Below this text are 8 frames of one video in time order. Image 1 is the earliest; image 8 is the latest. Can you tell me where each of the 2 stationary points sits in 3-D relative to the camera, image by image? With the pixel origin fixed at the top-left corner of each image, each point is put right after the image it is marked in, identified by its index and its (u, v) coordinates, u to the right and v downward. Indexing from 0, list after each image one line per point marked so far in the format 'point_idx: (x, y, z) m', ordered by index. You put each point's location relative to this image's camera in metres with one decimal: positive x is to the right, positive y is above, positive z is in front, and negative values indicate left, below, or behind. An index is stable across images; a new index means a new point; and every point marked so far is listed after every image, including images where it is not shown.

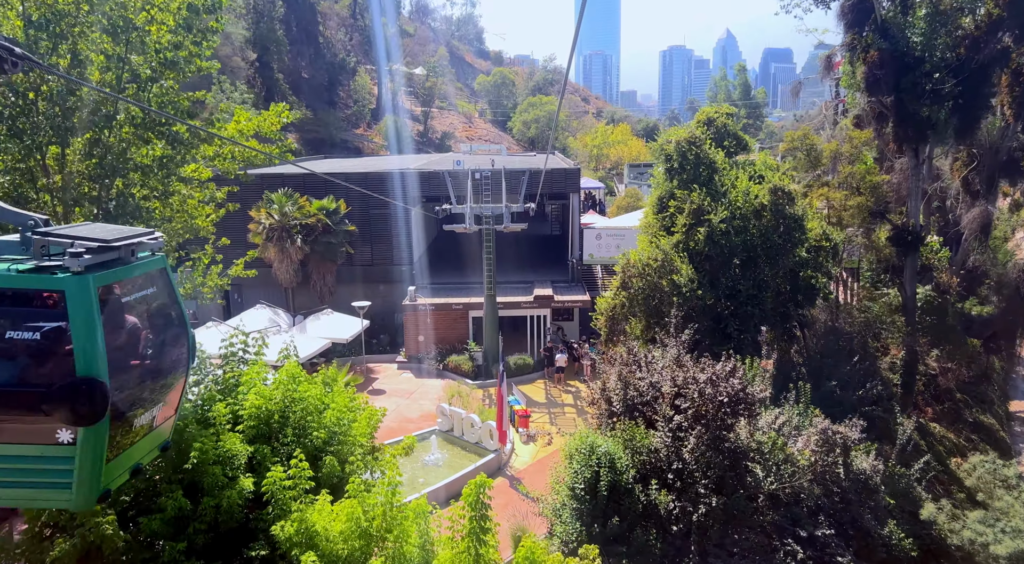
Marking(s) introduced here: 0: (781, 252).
0: (+7.0, +0.8, +17.4) m
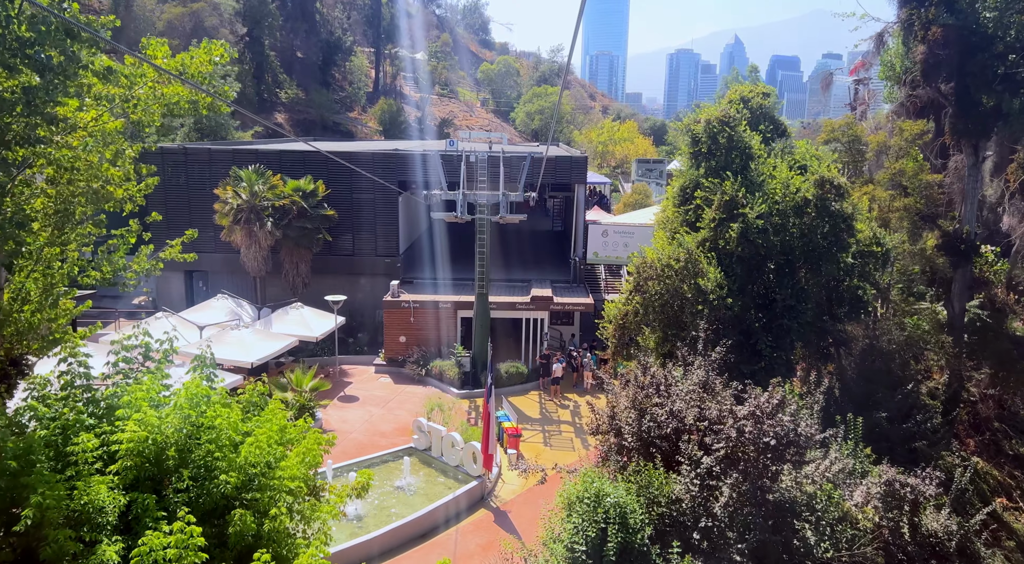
0: (+6.9, +0.5, +14.7) m
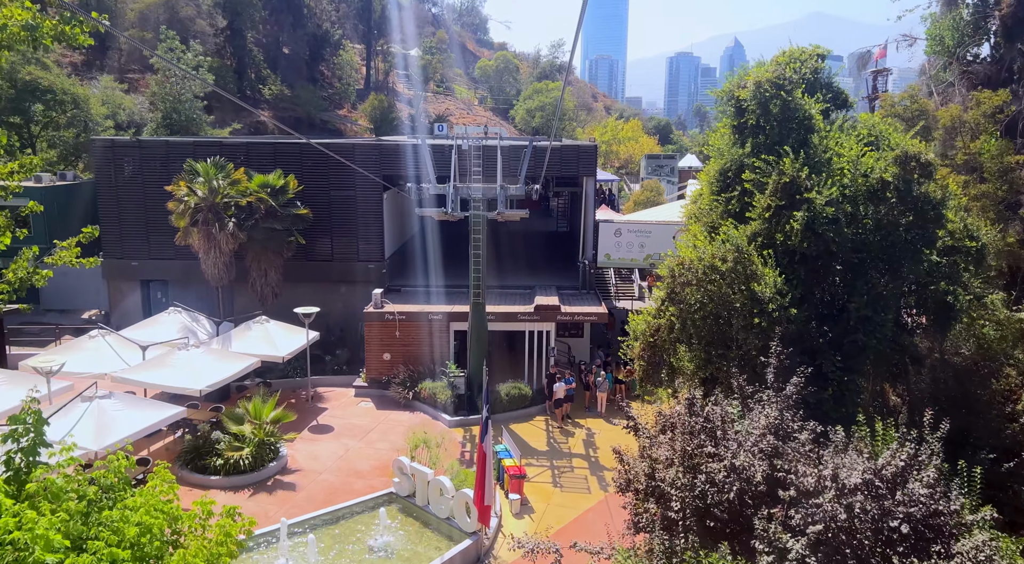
0: (+6.9, +0.5, +11.6) m
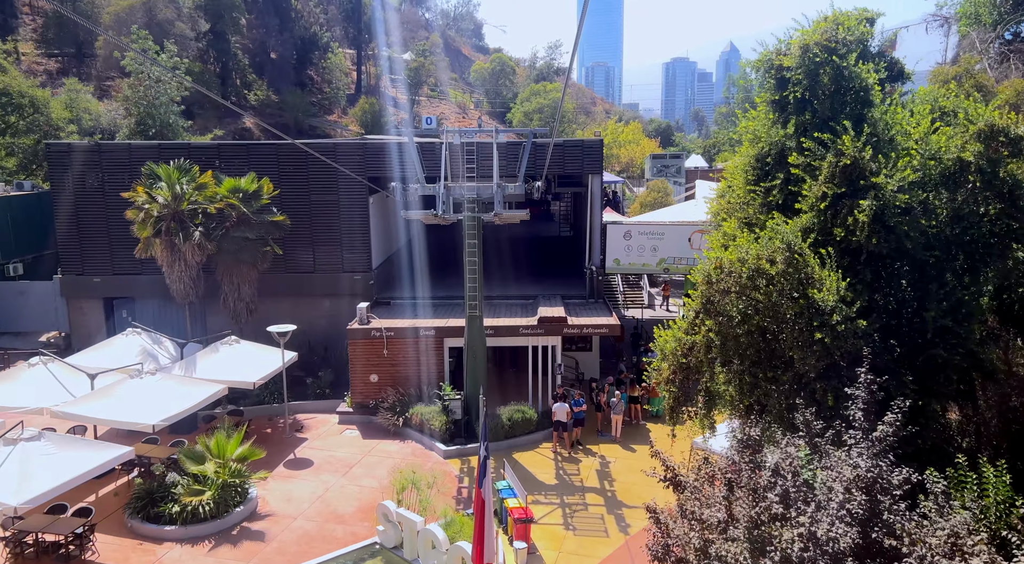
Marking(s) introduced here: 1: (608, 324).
0: (+6.9, +0.4, +9.5) m
1: (+2.6, -1.1, +17.8) m
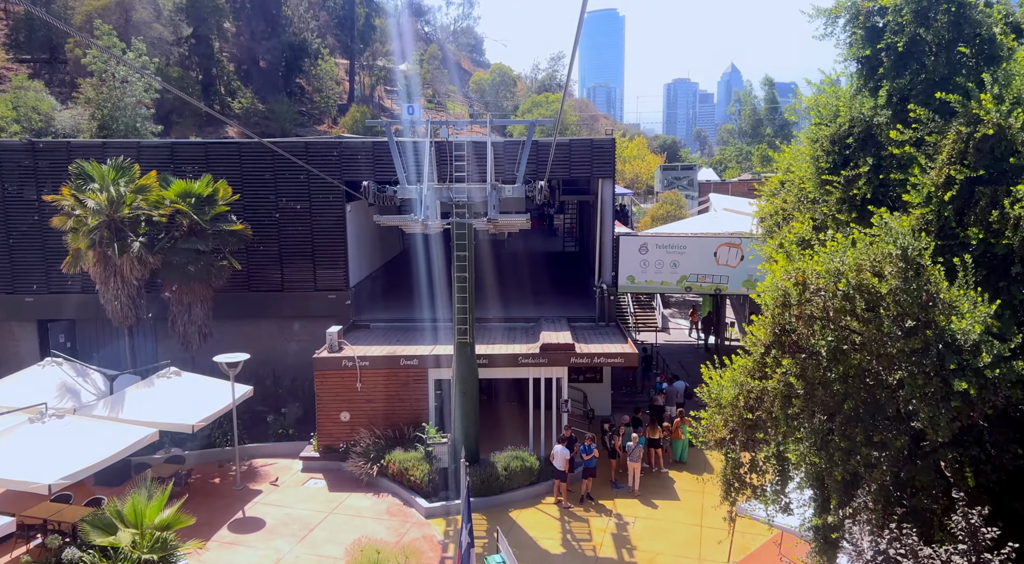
0: (+6.8, +0.2, +6.7) m
1: (+2.5, -1.6, +15.0) m
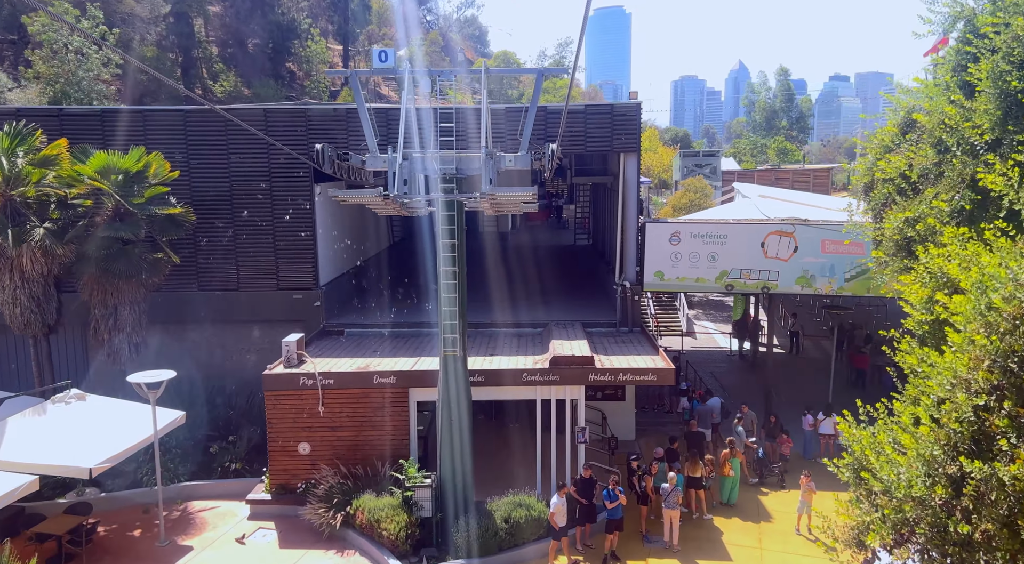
0: (+6.8, +0.3, +3.5) m
1: (+2.5, -1.5, +11.9) m
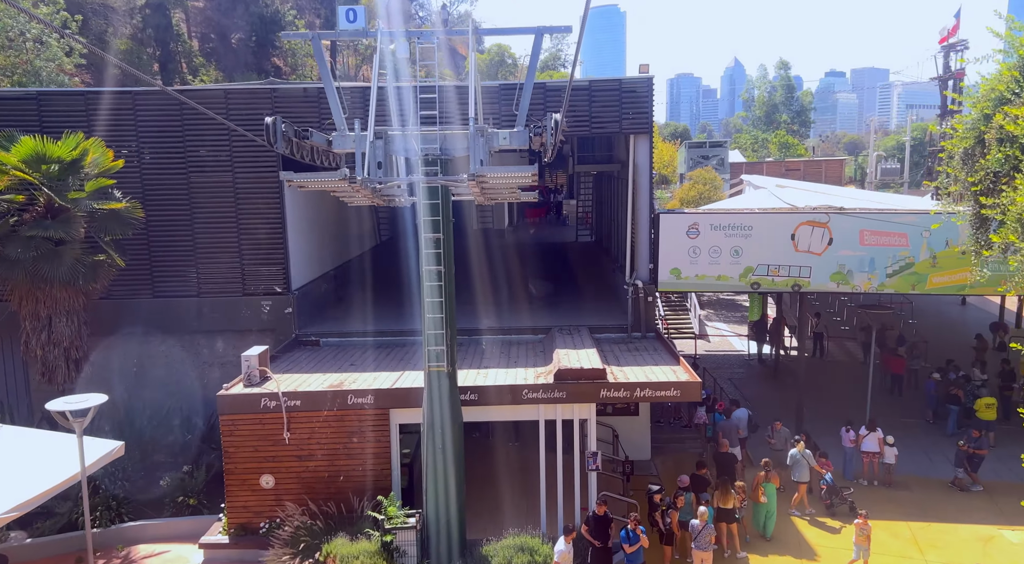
0: (+6.8, +0.4, +1.8) m
1: (+2.5, -1.5, +10.1) m
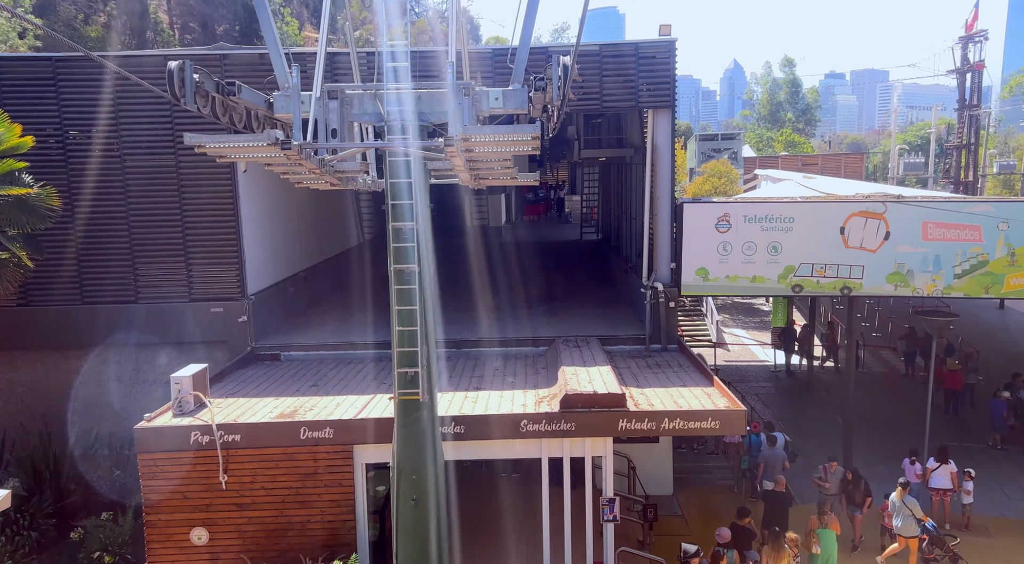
0: (+6.7, +0.4, -0.3) m
1: (+2.5, -1.5, +8.0) m
